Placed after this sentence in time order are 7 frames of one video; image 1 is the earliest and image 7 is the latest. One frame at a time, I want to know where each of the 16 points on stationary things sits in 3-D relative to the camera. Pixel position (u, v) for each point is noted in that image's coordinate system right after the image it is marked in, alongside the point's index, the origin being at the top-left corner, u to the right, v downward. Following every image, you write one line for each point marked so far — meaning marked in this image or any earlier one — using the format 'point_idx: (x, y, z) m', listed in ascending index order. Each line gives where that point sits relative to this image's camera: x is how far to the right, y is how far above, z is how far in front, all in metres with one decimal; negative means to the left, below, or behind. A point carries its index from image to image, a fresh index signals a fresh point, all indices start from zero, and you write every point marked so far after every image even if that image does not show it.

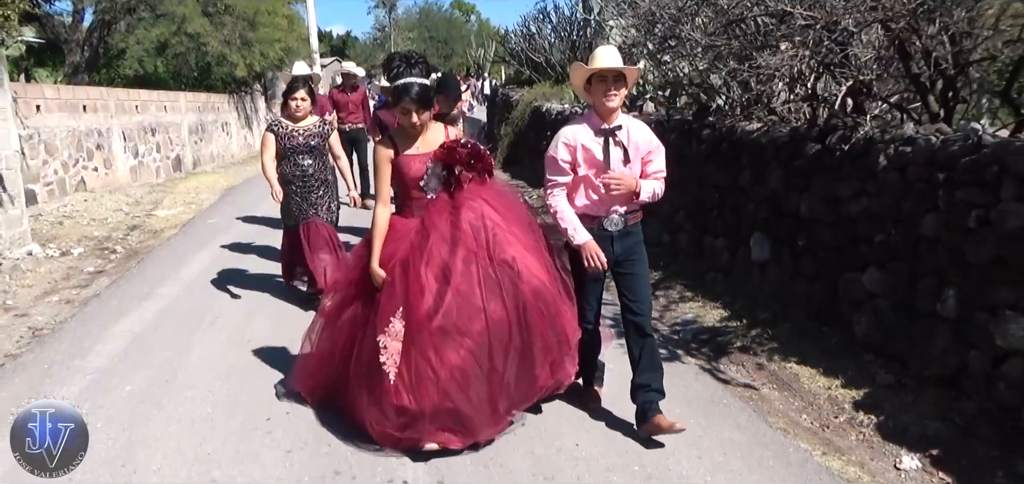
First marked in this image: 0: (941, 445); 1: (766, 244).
0: (+2.2, -1.0, +4.0) m
1: (+2.1, 0.0, +6.2) m
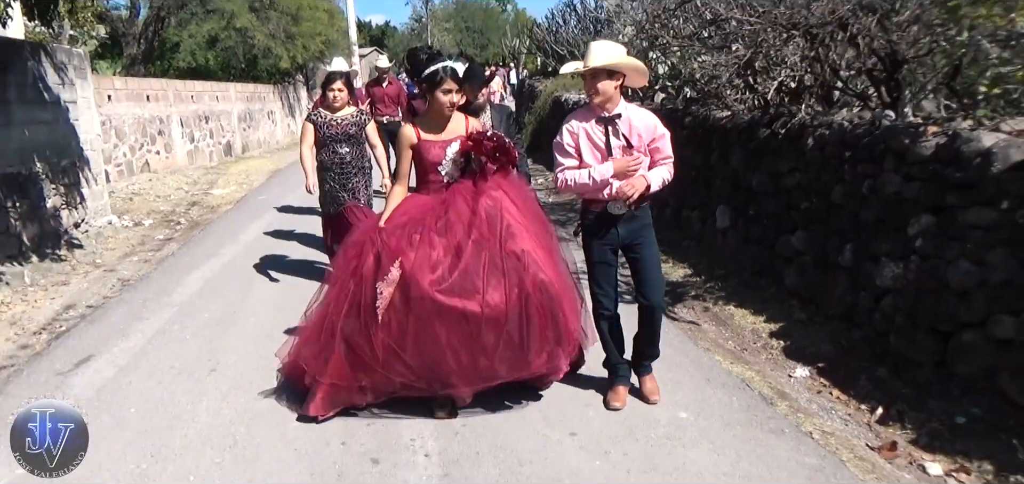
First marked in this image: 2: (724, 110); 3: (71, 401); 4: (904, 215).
0: (+2.1, -0.8, +5.1) m
1: (+2.1, +0.3, +7.4) m
2: (+2.2, +1.4, +8.0) m
3: (-2.7, -0.9, +4.6) m
4: (+2.6, +0.2, +5.0) m
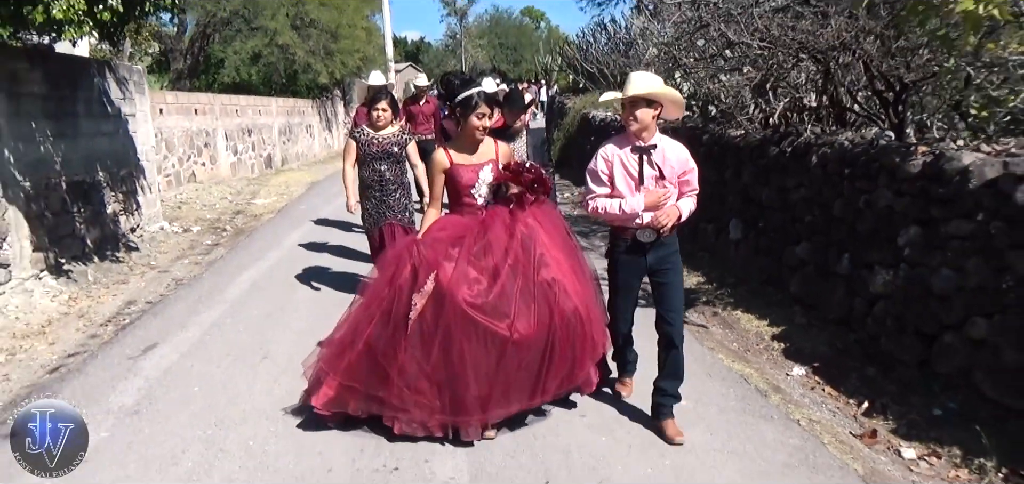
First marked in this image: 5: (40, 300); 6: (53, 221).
0: (+2.2, -0.9, +5.5) m
1: (+2.3, +0.2, +7.8) m
2: (+2.5, +1.3, +8.5) m
3: (-2.5, -0.9, +5.2) m
4: (+2.7, +0.1, +5.4) m
5: (-4.7, -0.6, +7.6) m
6: (-5.1, +0.2, +8.4) m
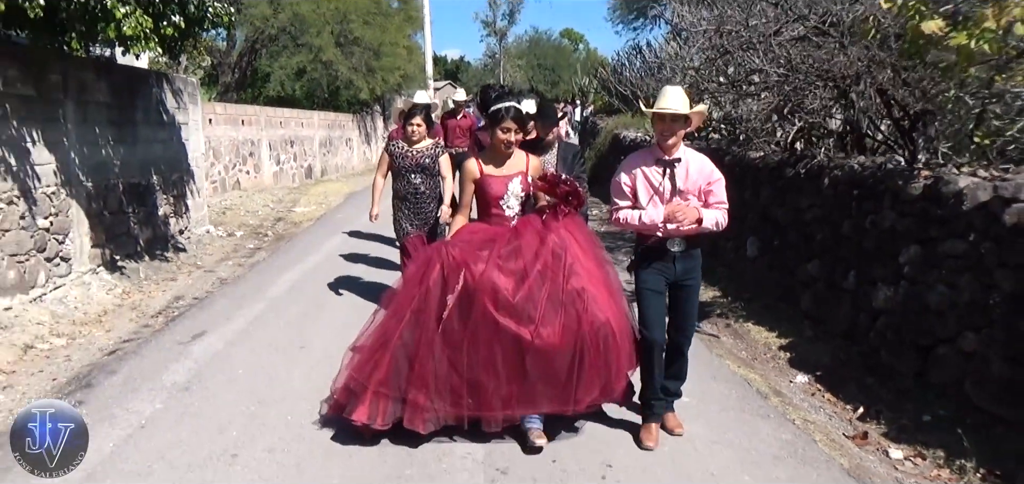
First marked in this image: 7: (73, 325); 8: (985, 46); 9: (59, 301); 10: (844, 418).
0: (+2.4, -1.0, +5.8) m
1: (+2.6, 0.0, +8.1) m
2: (+2.9, +1.1, +8.8) m
3: (-2.4, -0.9, +5.7) m
4: (+2.9, 0.0, +5.7) m
5: (-4.5, -0.5, +8.2) m
6: (-4.8, +0.3, +9.1) m
7: (-4.2, -0.8, +7.2) m
8: (+3.1, +1.3, +4.9) m
9: (-4.6, -0.6, +7.6) m
10: (+2.2, -1.2, +5.0) m
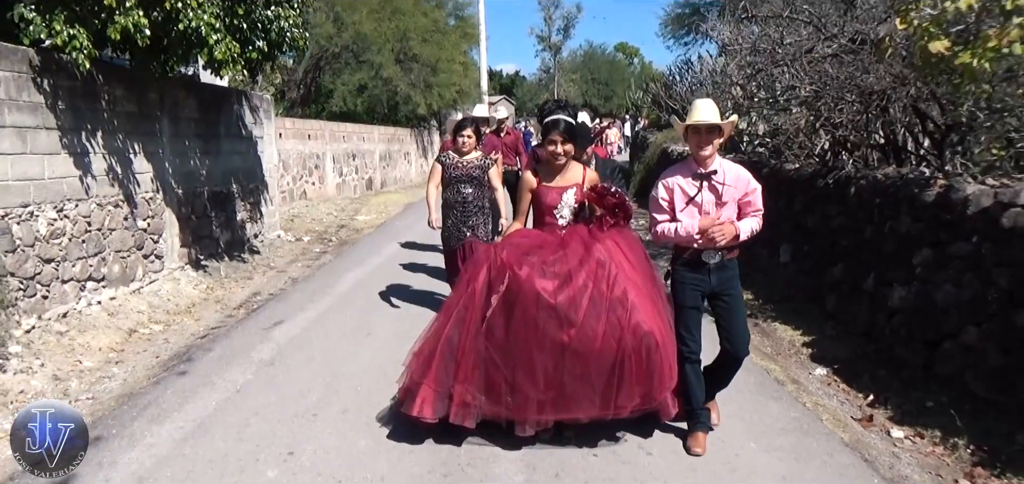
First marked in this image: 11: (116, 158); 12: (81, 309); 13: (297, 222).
0: (+2.7, -1.0, +6.3) m
1: (+3.1, -0.1, +8.6) m
2: (+3.4, +1.0, +9.3) m
3: (-2.0, -0.9, +6.5) m
4: (+3.2, -0.1, +6.1) m
5: (-4.0, -0.5, +9.2) m
6: (-4.2, +0.3, +10.1) m
7: (-3.7, -0.8, +8.1) m
8: (+3.4, +1.3, +5.4) m
9: (-4.1, -0.6, +8.6) m
10: (+2.5, -1.2, +5.5) m
11: (-4.2, +0.9, +8.2) m
12: (-4.2, -0.7, +7.4) m
13: (-4.2, +0.4, +14.9) m
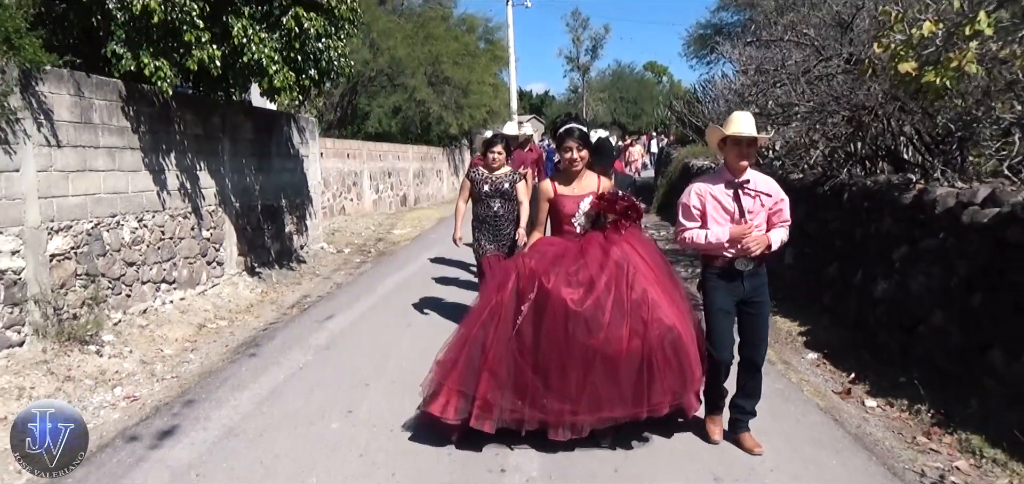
0: (+3.0, -1.0, +7.0) m
1: (+3.4, -0.1, +9.3) m
2: (+3.8, +0.9, +10.0) m
3: (-1.8, -0.9, +7.4) m
4: (+3.4, 0.0, +6.9) m
5: (-3.6, -0.6, +10.2) m
6: (-3.8, +0.1, +11.1) m
7: (-3.4, -0.8, +9.1) m
8: (+3.6, +1.3, +6.2) m
9: (-3.8, -0.7, +9.6) m
10: (+2.7, -1.2, +6.3) m
11: (-4.0, +0.8, +9.2) m
12: (-3.9, -0.7, +8.4) m
13: (-3.7, +0.1, +15.9) m
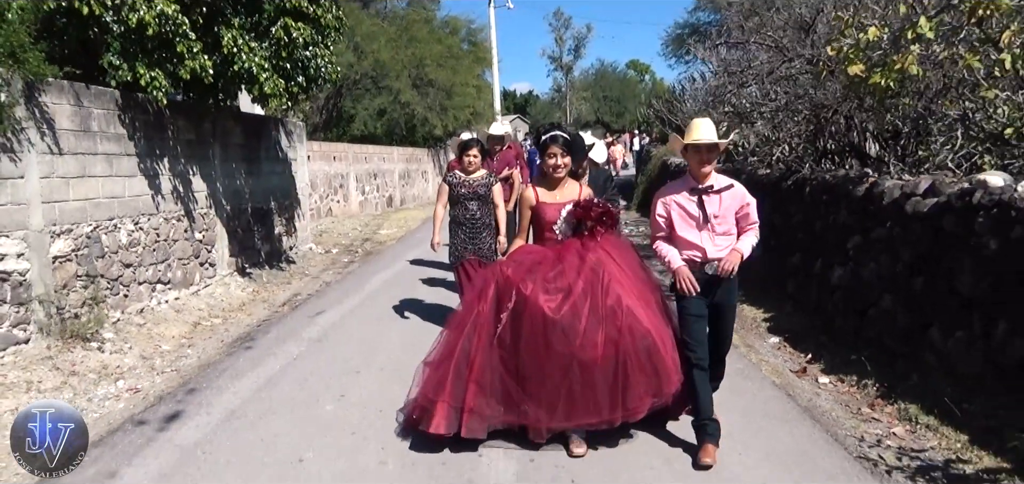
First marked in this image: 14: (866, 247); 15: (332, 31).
0: (+2.8, -0.9, +7.5) m
1: (+3.2, 0.0, +9.8) m
2: (+3.5, +1.0, +10.5) m
3: (-2.0, -0.9, +7.8) m
4: (+3.2, +0.1, +7.3) m
5: (-3.9, -0.7, +10.6) m
6: (-4.1, +0.1, +11.5) m
7: (-3.6, -0.9, +9.5) m
8: (+3.3, +1.4, +6.7) m
9: (-4.0, -0.7, +10.0) m
10: (+2.5, -1.1, +6.7) m
11: (-4.2, +0.8, +9.6) m
12: (-4.2, -0.7, +8.8) m
13: (-4.0, +0.1, +16.3) m
14: (+3.2, 0.0, +6.9) m
15: (-2.4, +2.9, +10.3) m
